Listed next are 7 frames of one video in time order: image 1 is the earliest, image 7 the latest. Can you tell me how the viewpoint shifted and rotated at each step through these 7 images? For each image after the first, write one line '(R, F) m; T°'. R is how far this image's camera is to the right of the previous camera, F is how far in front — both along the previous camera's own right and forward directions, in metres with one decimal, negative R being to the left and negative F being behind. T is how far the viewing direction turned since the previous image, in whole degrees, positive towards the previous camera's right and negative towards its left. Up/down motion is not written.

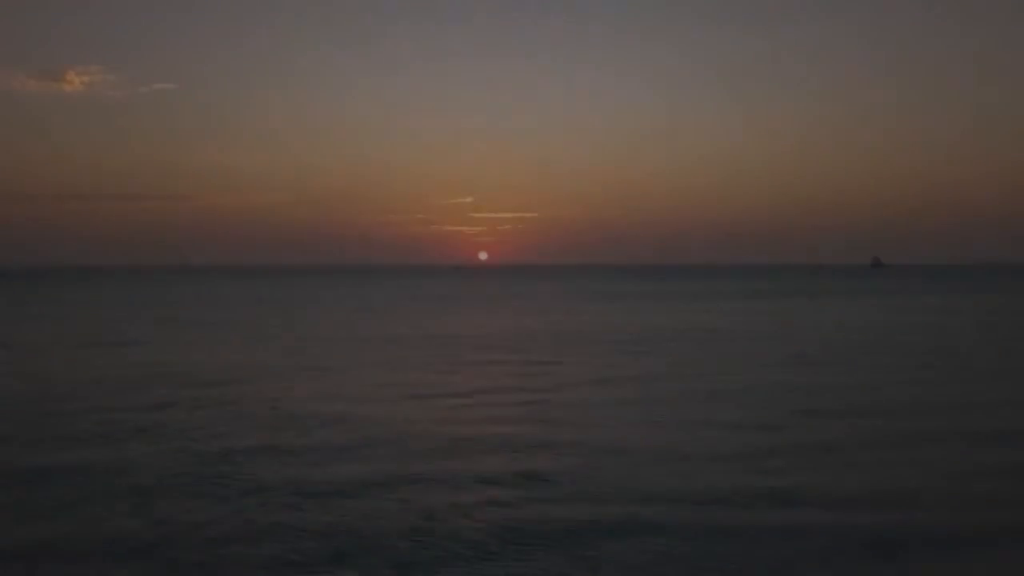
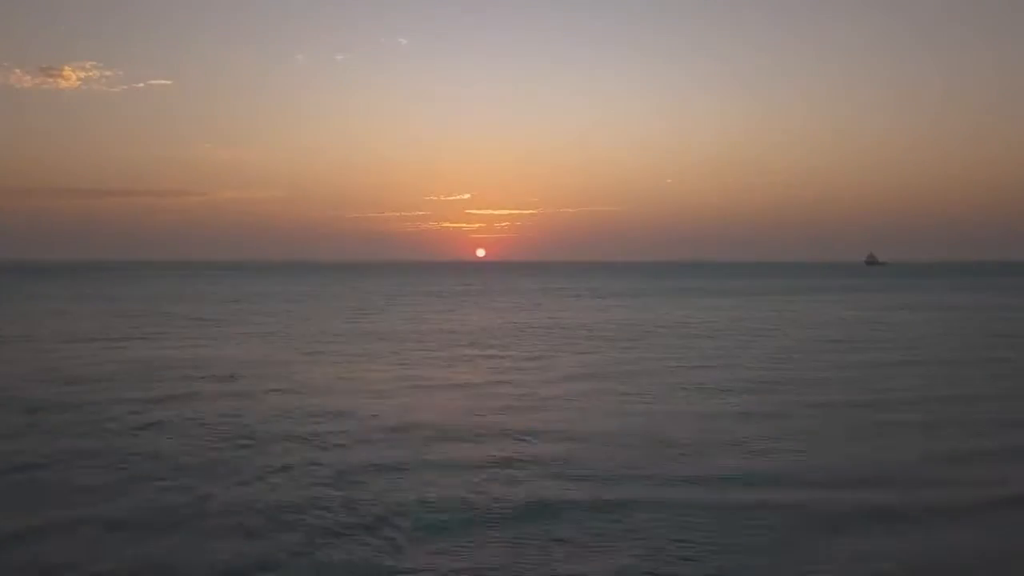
(-3.0, -1.8) m; +3°
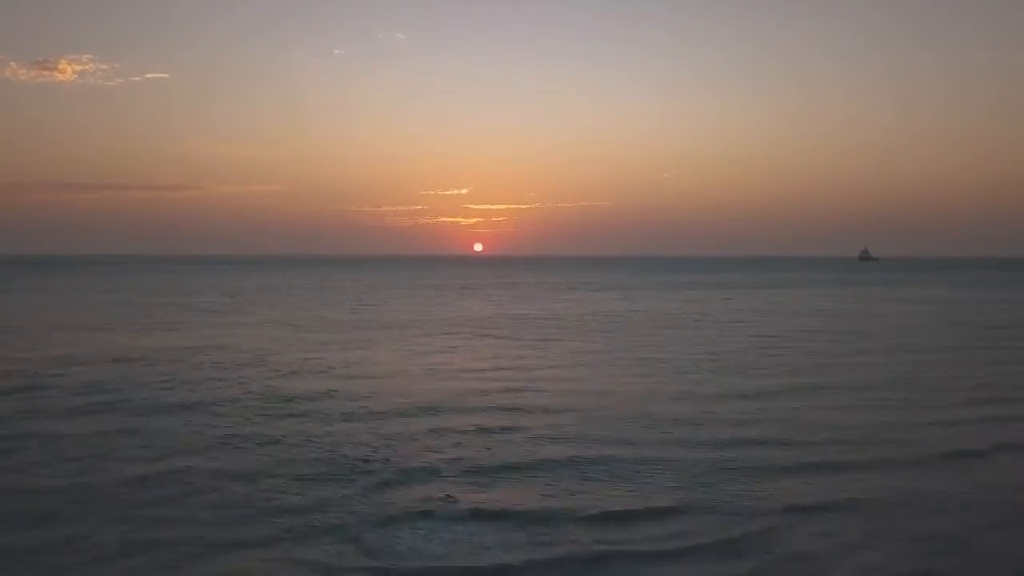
(0.0, -2.5) m; 0°
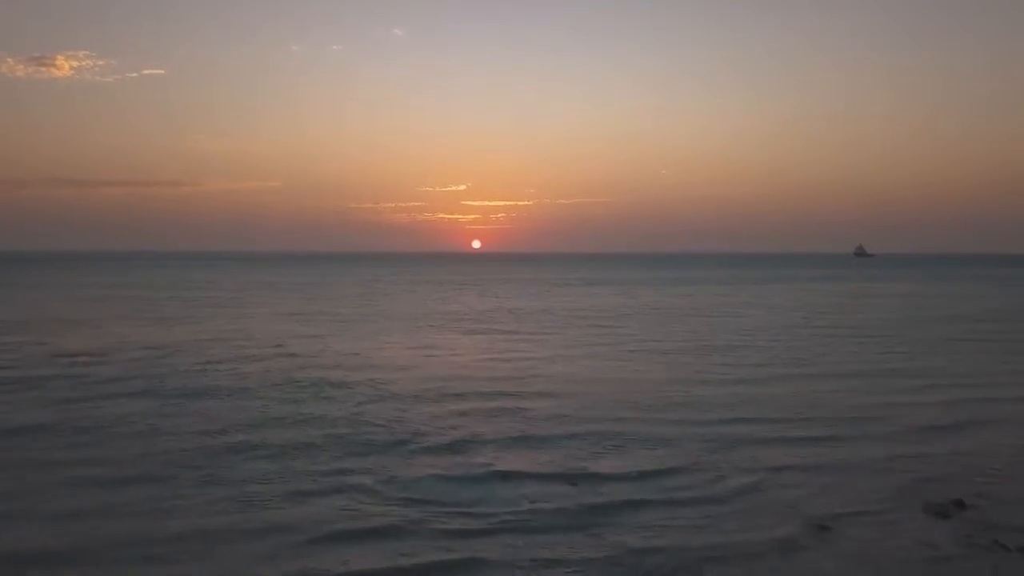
(-0.1, -2.4) m; 0°
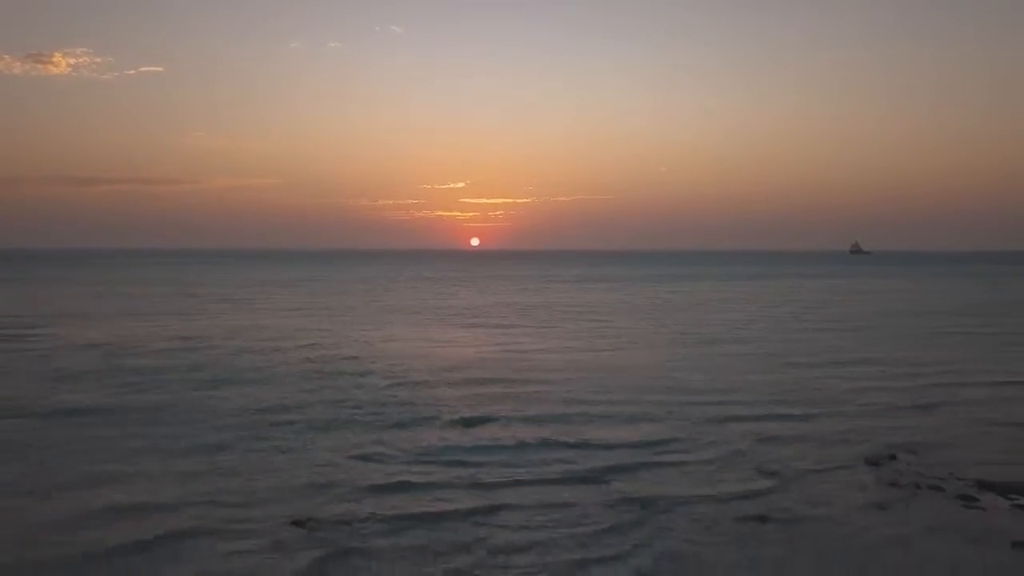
(-0.1, -2.4) m; 0°
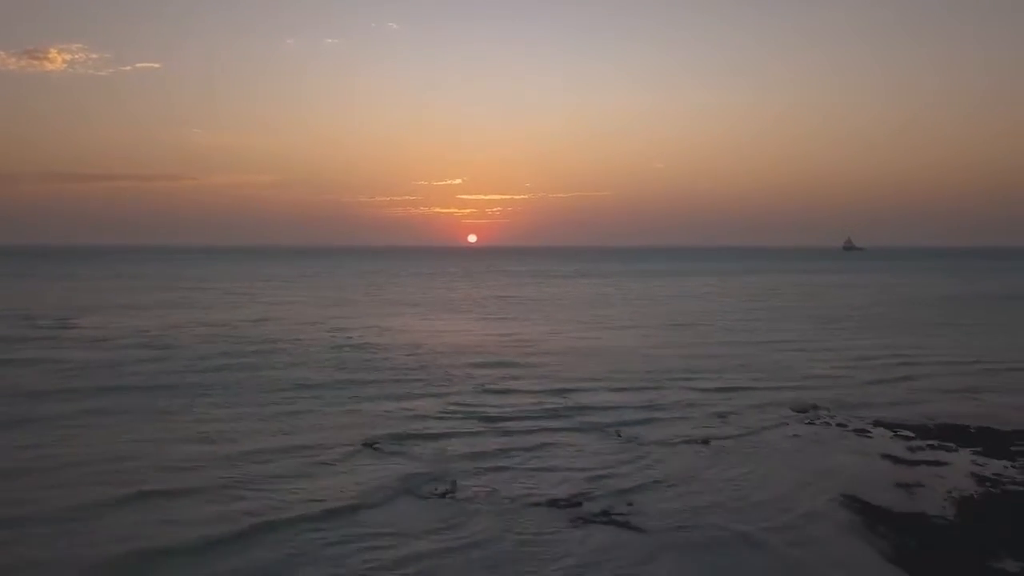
(-0.1, -3.4) m; 0°
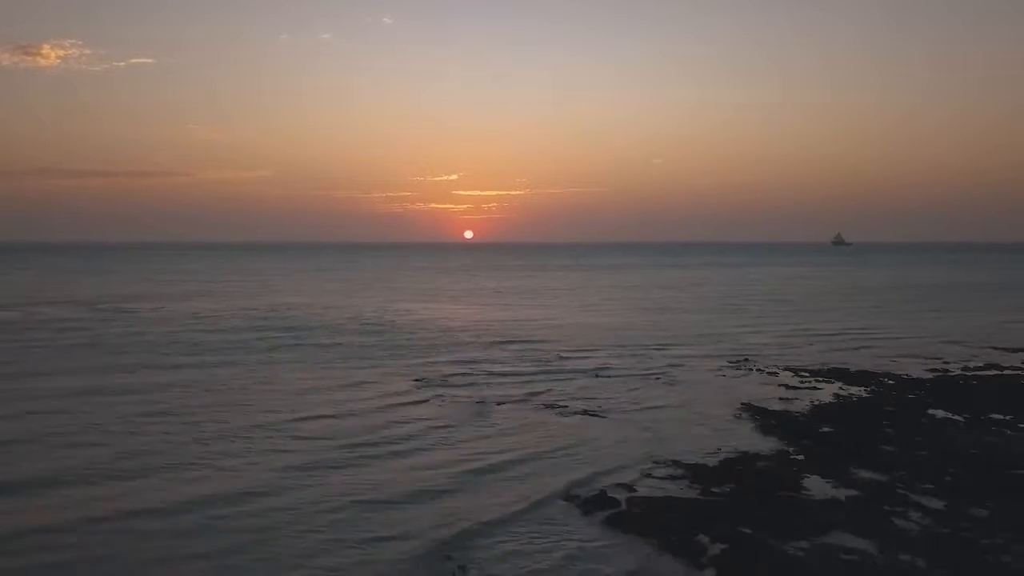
(-0.2, -5.4) m; 0°
